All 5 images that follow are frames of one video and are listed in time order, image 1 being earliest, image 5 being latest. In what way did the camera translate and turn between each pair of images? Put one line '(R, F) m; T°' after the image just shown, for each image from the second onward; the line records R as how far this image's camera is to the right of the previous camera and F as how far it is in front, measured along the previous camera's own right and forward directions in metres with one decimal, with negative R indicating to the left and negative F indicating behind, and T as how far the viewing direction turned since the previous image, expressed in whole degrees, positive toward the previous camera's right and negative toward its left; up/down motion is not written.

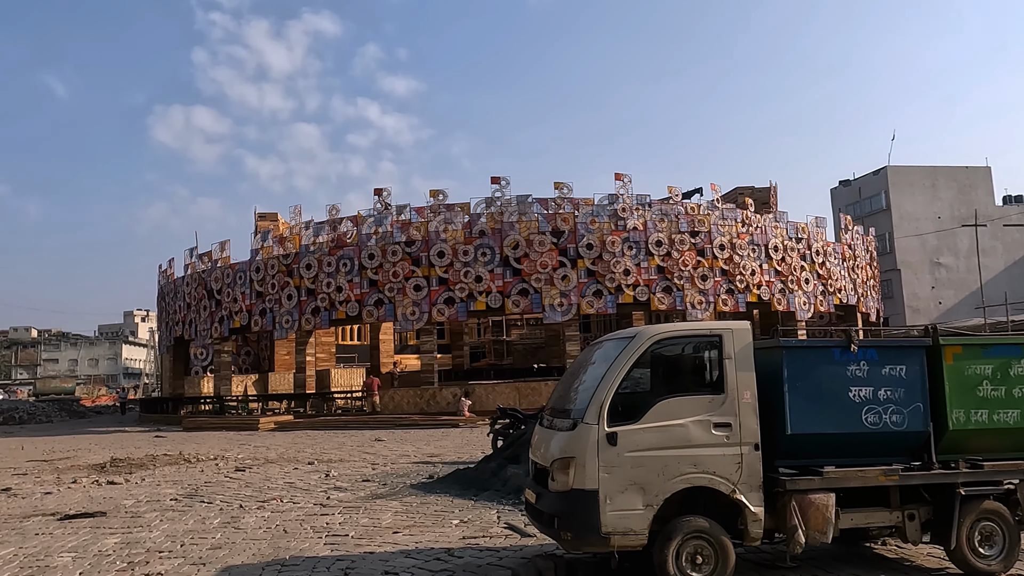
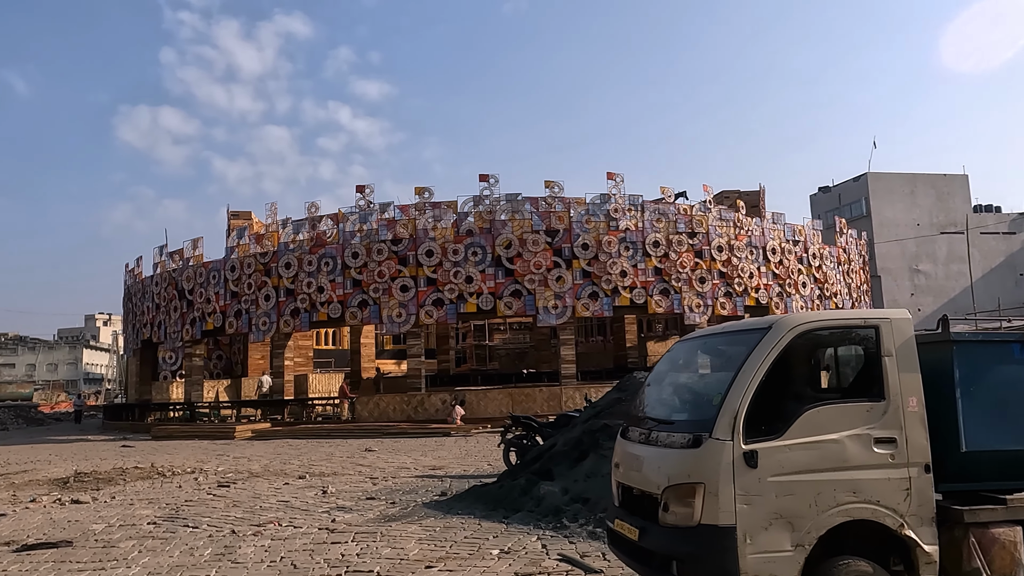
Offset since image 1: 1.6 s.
(-0.7, +1.1) m; +2°
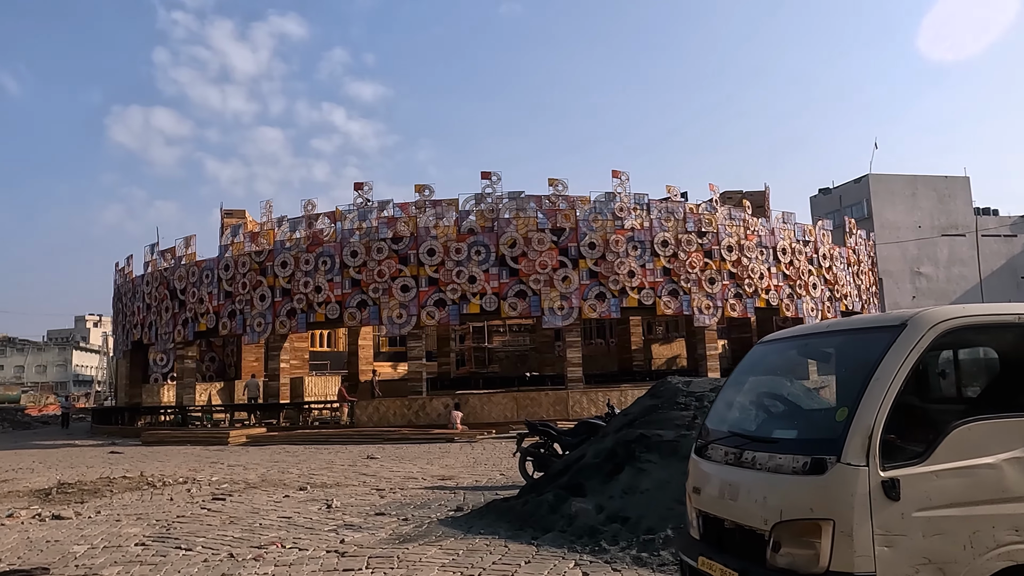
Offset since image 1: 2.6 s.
(-0.3, +0.7) m; +1°
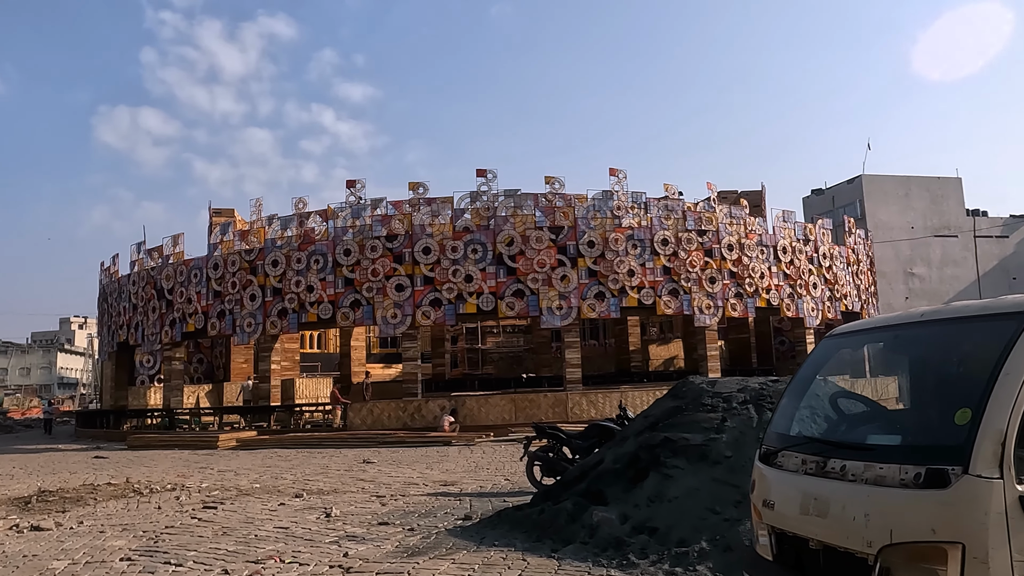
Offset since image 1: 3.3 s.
(-0.3, +0.5) m; +1°
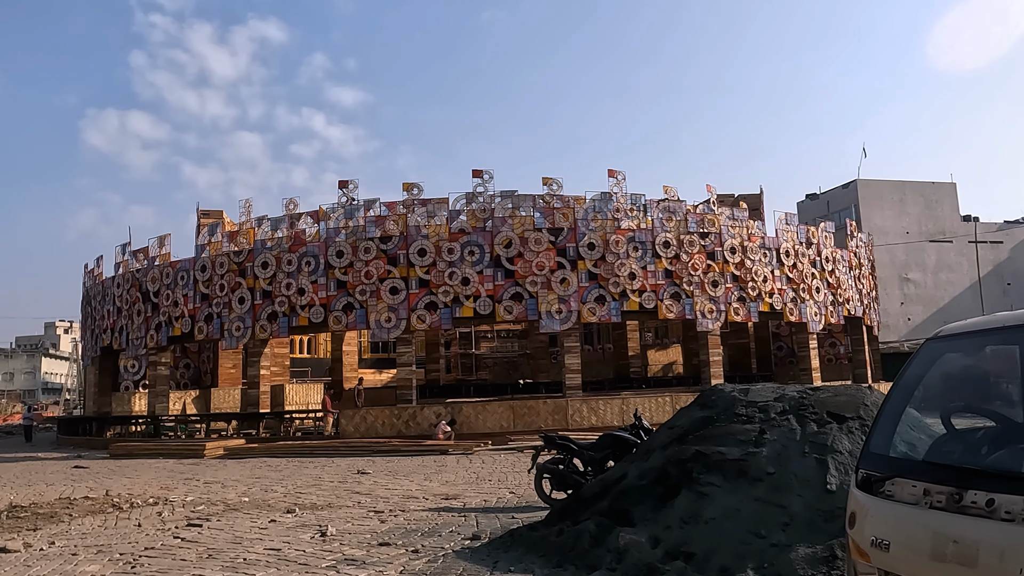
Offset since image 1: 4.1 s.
(-0.2, +0.6) m; +1°
